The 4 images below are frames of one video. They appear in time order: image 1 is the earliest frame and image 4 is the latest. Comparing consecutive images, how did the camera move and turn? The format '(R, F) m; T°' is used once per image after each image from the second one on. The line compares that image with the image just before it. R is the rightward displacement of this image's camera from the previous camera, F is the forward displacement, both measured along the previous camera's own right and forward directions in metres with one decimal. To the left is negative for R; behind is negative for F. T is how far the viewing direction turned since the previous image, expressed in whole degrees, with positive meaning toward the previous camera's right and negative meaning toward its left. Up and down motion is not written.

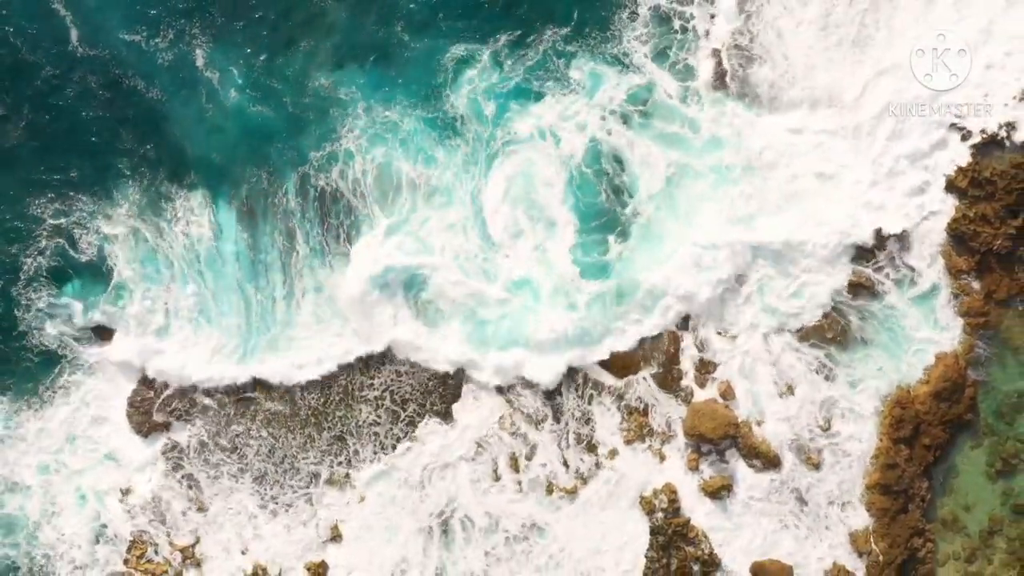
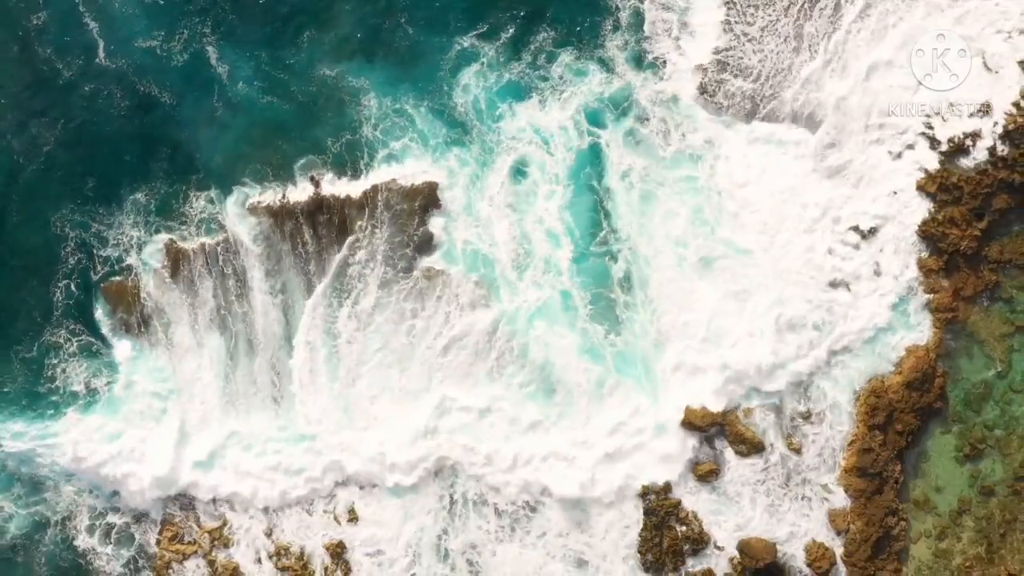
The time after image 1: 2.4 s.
(+0.1, -1.9) m; 0°
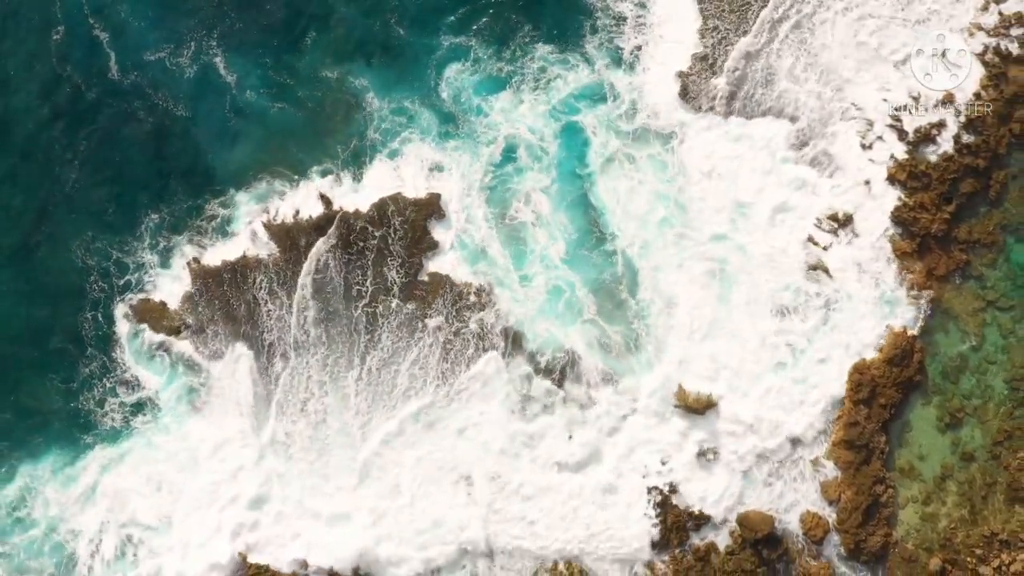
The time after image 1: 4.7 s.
(0.0, -1.8) m; 0°
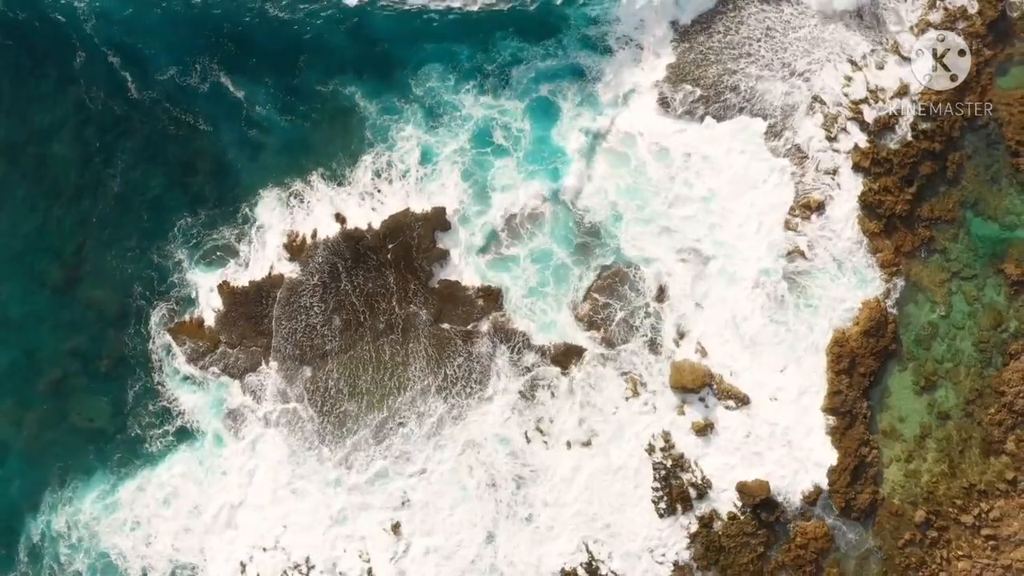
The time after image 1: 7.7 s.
(0.0, -2.5) m; 0°
